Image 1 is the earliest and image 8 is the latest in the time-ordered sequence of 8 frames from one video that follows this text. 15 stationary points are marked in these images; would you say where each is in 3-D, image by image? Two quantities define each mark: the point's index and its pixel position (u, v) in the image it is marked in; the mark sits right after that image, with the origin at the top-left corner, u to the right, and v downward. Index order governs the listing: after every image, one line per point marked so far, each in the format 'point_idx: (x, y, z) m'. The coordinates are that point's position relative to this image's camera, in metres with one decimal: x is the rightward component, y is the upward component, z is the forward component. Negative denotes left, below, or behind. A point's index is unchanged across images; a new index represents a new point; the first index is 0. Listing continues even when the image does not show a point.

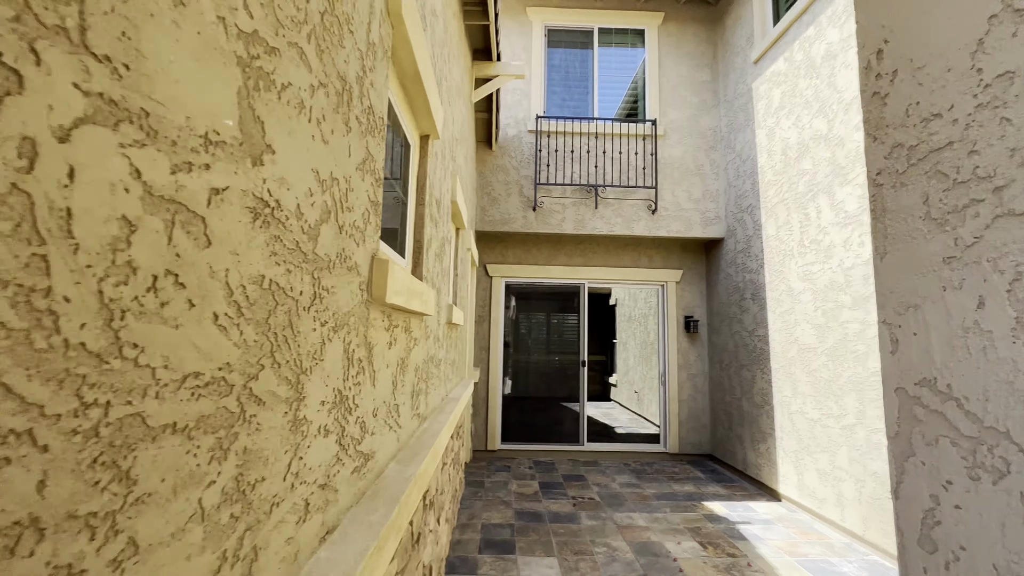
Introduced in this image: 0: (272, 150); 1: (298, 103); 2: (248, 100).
0: (-0.4, +0.2, +0.7) m
1: (-0.4, +0.3, +0.8) m
2: (-0.4, +0.3, +0.7) m
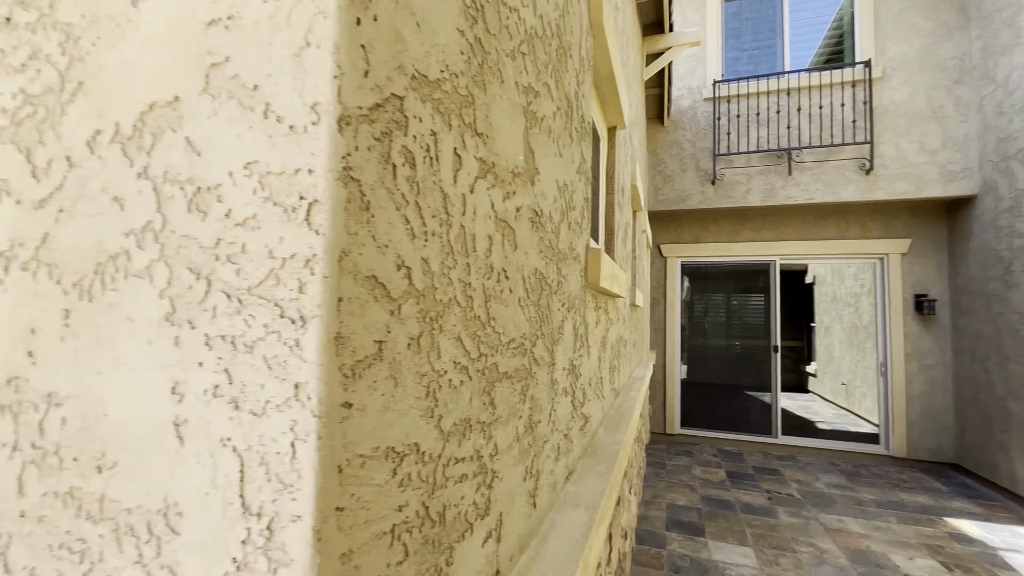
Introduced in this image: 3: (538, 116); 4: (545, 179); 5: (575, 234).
0: (+0.1, +0.2, +1.0) m
1: (+0.1, +0.4, +1.0) m
2: (0.0, +0.3, +0.9) m
3: (+0.1, +0.4, +1.0) m
4: (+0.1, +0.2, +1.0) m
5: (+0.2, +0.2, +1.3) m
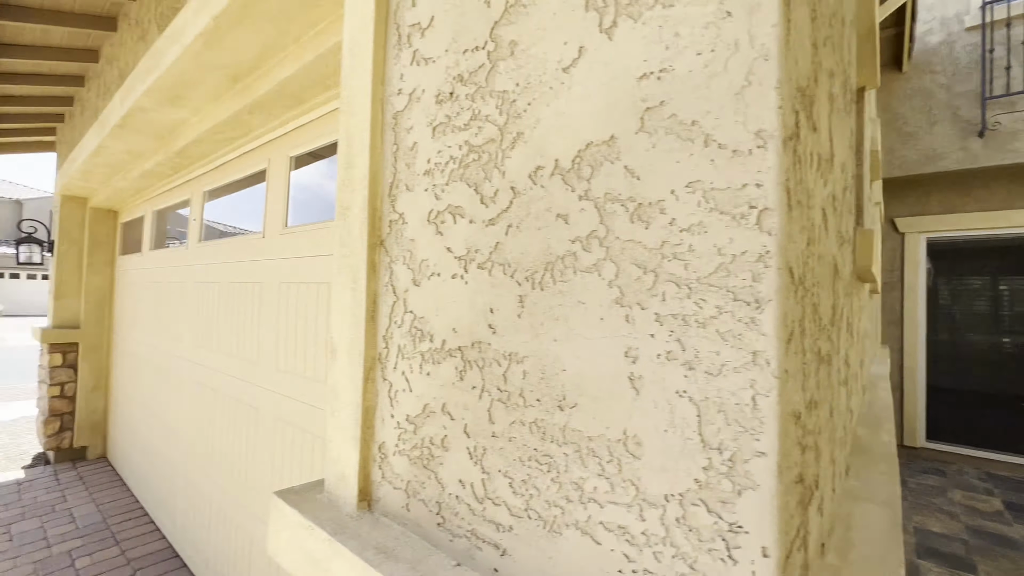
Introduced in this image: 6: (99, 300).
0: (+0.7, +0.3, +0.9) m
1: (+0.7, +0.4, +1.0) m
2: (+0.6, +0.3, +0.9) m
3: (+0.7, +0.4, +0.9) m
4: (+0.7, +0.3, +1.0) m
5: (+0.9, +0.2, +1.2) m
6: (-4.2, -0.1, +4.6) m
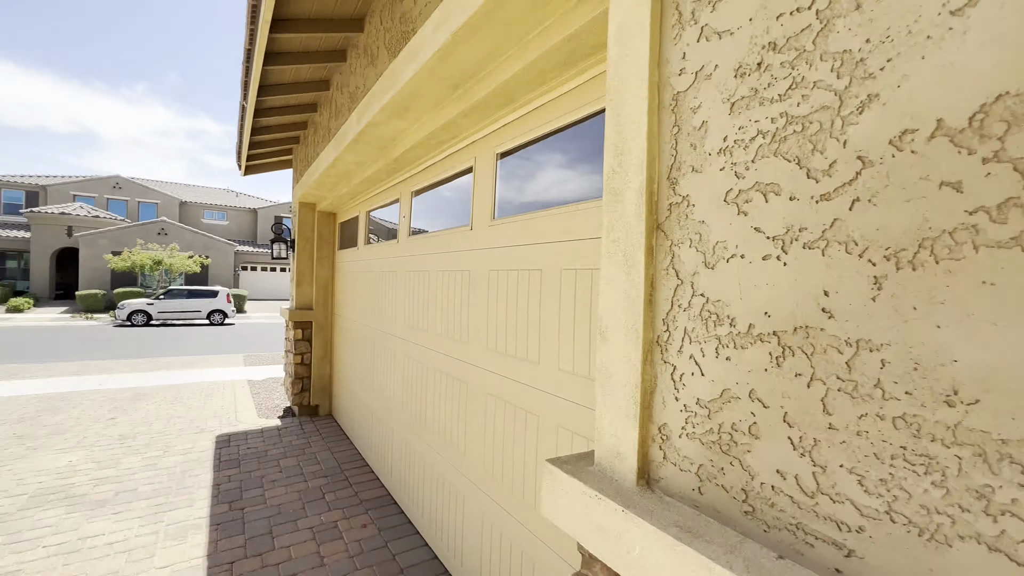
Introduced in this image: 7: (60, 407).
0: (+1.2, +0.3, +0.6) m
1: (+1.3, +0.4, +0.7) m
2: (+1.1, +0.4, +0.6) m
3: (+1.2, +0.4, +0.7) m
4: (+1.2, +0.3, +0.7) m
5: (+1.5, +0.2, +0.9) m
6: (-2.3, 0.0, +5.7) m
7: (-6.7, -1.8, +6.7) m
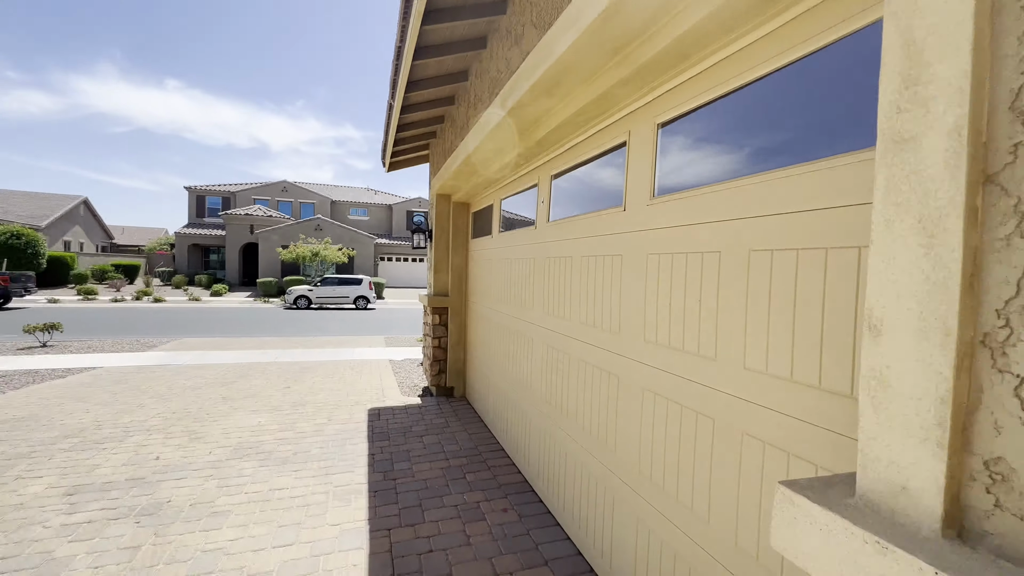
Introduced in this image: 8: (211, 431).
0: (+1.5, +0.3, +0.2) m
1: (+1.6, +0.4, +0.2) m
2: (+1.4, +0.4, +0.1) m
3: (+1.5, +0.4, +0.2) m
4: (+1.5, +0.3, +0.2) m
5: (+1.9, +0.3, +0.3) m
6: (-0.7, +0.2, +5.9) m
7: (-4.6, -1.5, +8.0) m
8: (-3.1, -1.5, +4.7) m
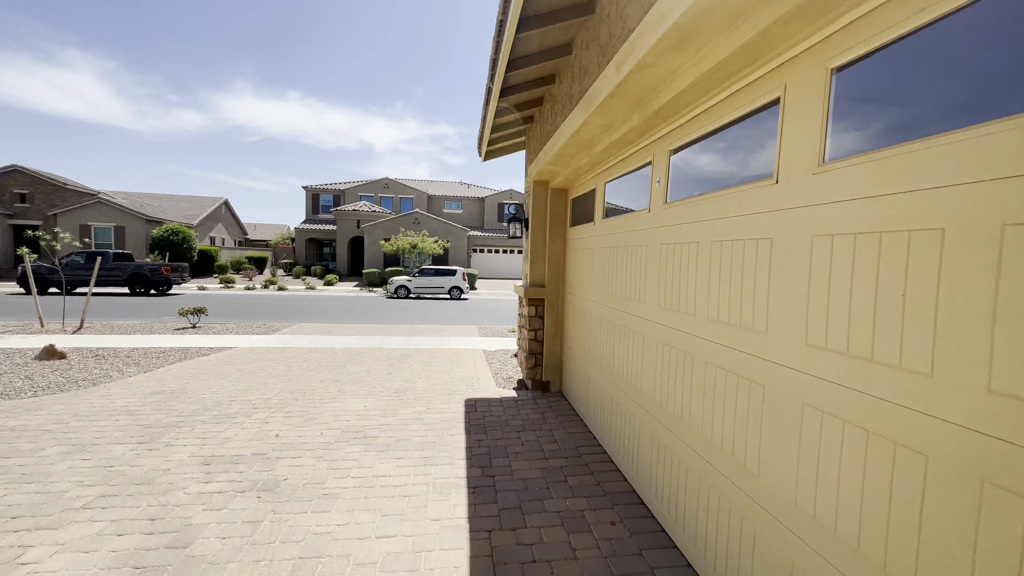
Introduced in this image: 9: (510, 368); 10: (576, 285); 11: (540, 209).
0: (+1.6, +0.3, -0.4) m
1: (+1.7, +0.4, -0.4) m
2: (+1.5, +0.4, -0.4) m
3: (+1.6, +0.4, -0.4) m
4: (+1.6, +0.3, -0.4) m
5: (+2.0, +0.2, -0.4) m
6: (+0.6, +0.3, +5.6) m
7: (-2.9, -1.4, +8.5) m
8: (-2.1, -1.4, +5.0) m
9: (0.0, -1.3, +7.6) m
10: (+0.7, 0.0, +5.4) m
11: (+0.4, +1.0, +5.7) m
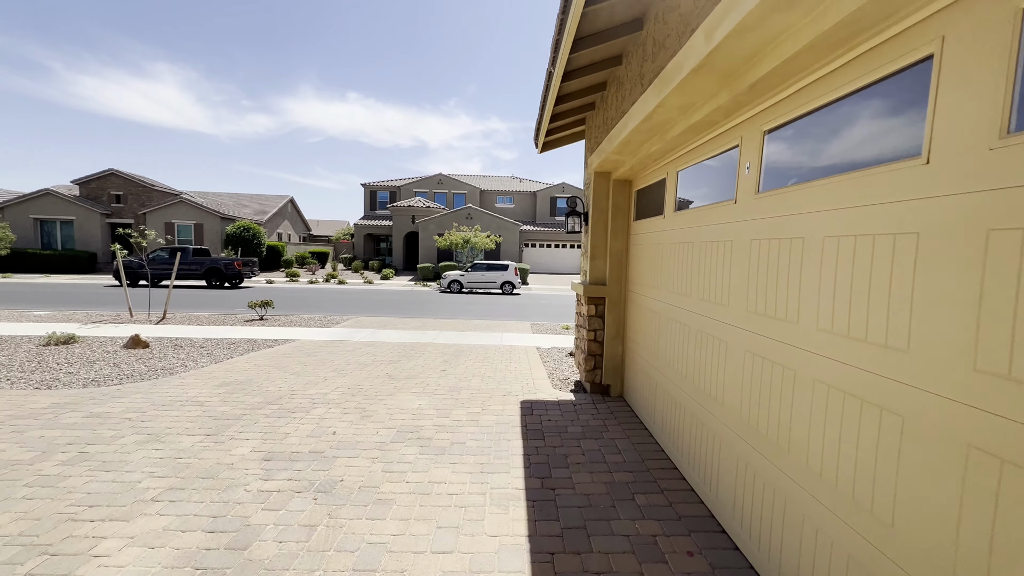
0: (+1.6, +0.3, -0.8) m
1: (+1.7, +0.4, -0.8) m
2: (+1.5, +0.3, -0.8) m
3: (+1.6, +0.4, -0.8) m
4: (+1.6, +0.3, -0.8) m
5: (+2.0, +0.2, -0.8) m
6: (+1.2, +0.3, +5.3) m
7: (-1.9, -1.3, +8.6) m
8: (-1.4, -1.3, +4.9) m
9: (+0.9, -1.3, +7.4) m
10: (+1.4, +0.1, +5.0) m
11: (+1.1, +1.0, +5.3) m
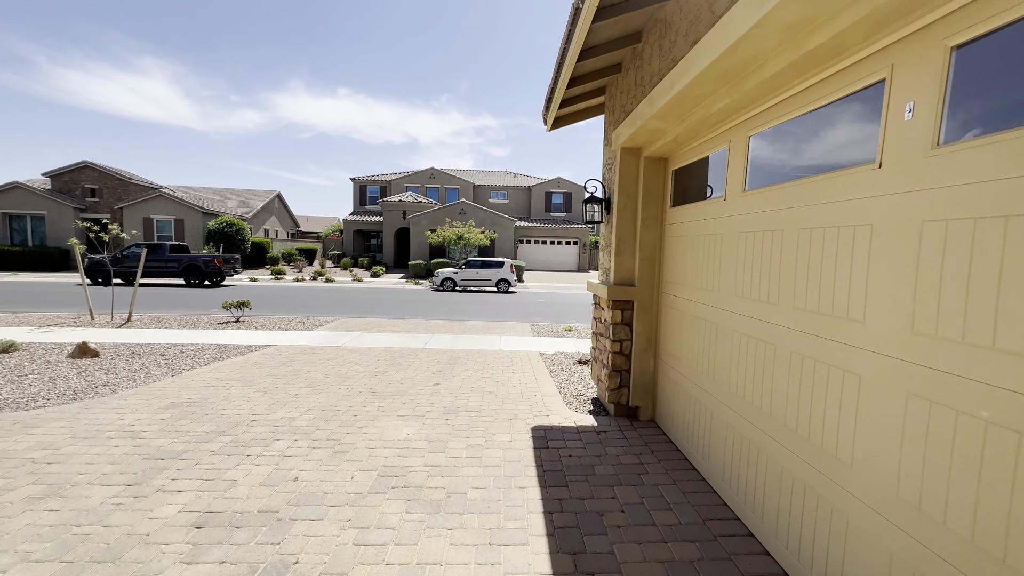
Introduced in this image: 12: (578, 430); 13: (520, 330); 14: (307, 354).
0: (+1.8, +0.2, -1.8) m
1: (+1.9, +0.3, -1.8) m
2: (+1.7, +0.3, -1.8) m
3: (+1.8, +0.3, -1.8) m
4: (+1.8, +0.2, -1.8) m
5: (+2.2, +0.1, -1.8) m
6: (+1.3, +0.3, +4.3) m
7: (-1.9, -1.3, +7.6) m
8: (-1.4, -1.4, +4.0) m
9: (+0.9, -1.3, +6.4) m
10: (+1.5, 0.0, +4.1) m
11: (+1.1, +1.0, +4.4) m
12: (+0.6, -1.4, +4.3) m
13: (+0.2, -1.1, +12.2) m
14: (-3.8, -1.2, +8.3) m
